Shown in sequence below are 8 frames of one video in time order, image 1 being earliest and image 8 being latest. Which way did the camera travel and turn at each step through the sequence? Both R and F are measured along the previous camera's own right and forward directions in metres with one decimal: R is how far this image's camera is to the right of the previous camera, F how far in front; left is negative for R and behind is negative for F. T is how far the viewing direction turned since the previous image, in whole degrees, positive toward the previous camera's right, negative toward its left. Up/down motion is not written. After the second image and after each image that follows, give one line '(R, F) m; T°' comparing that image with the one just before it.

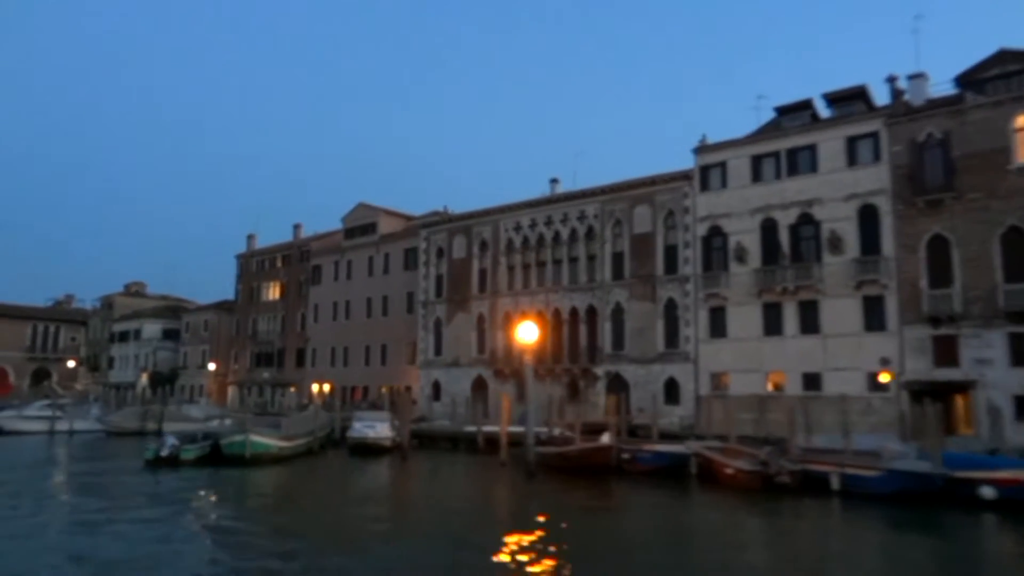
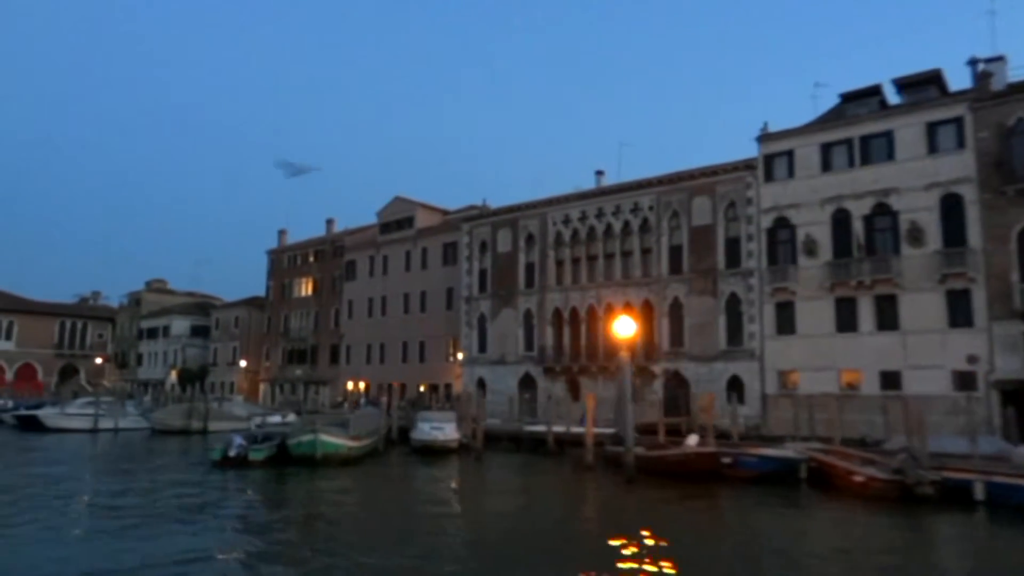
(-2.0, +1.3) m; -1°
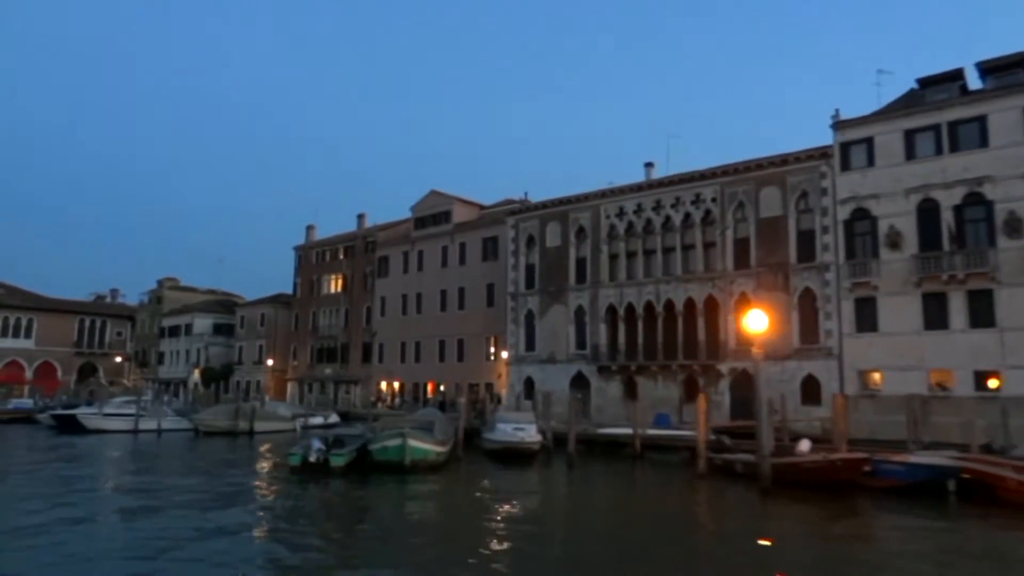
(-2.5, +1.6) m; 0°
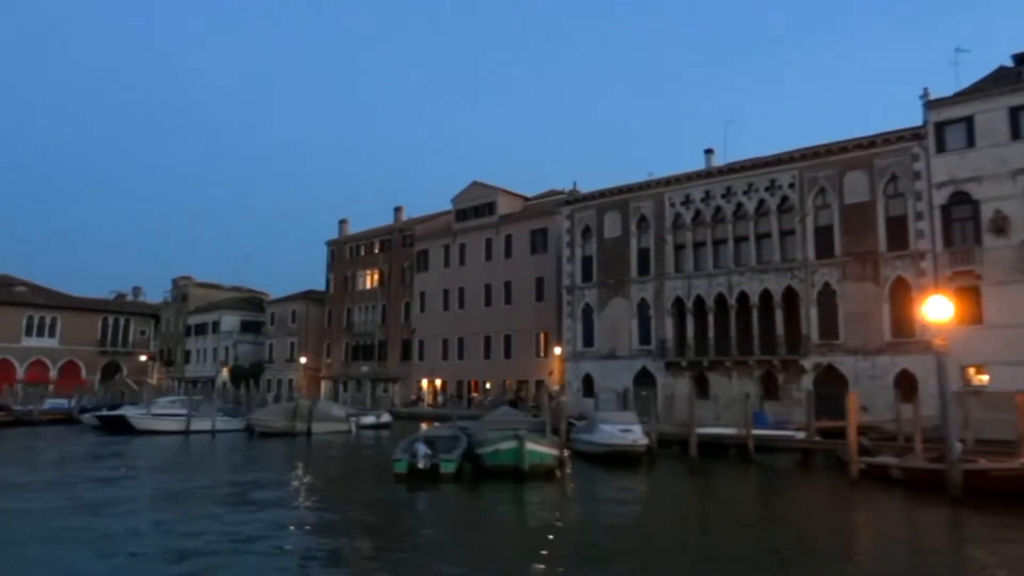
(-2.7, +1.8) m; -1°
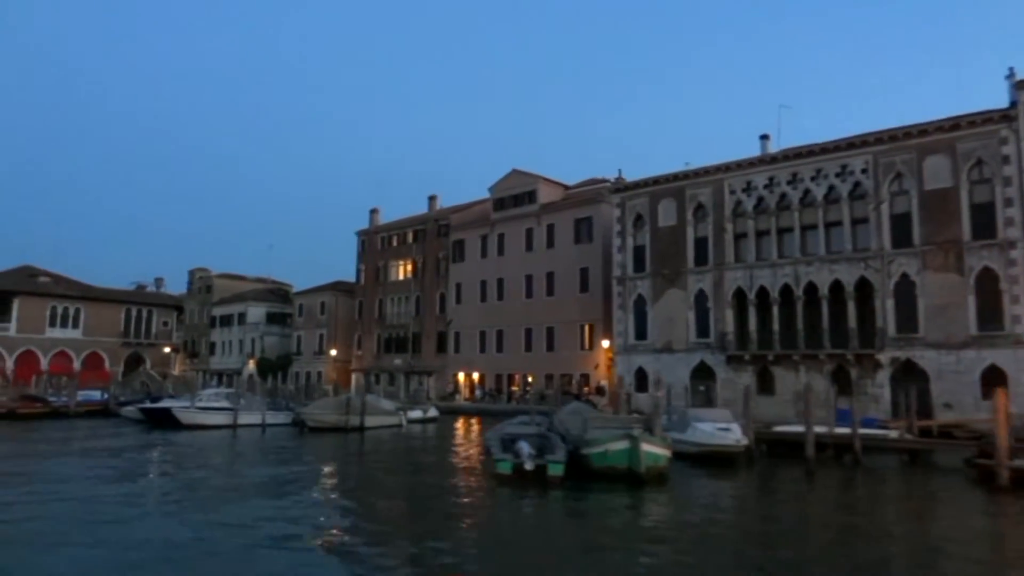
(-2.2, +1.4) m; -1°
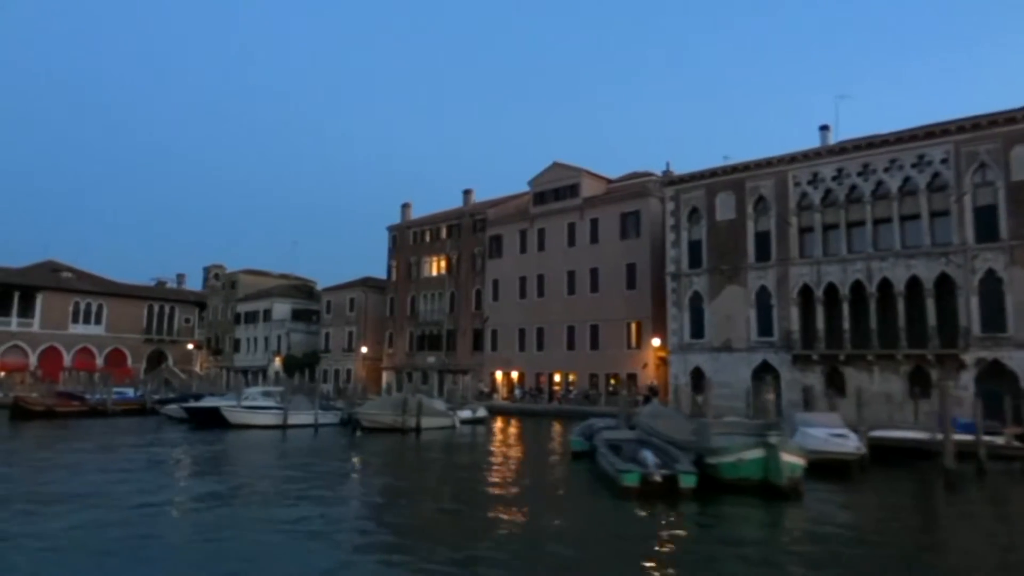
(-2.1, +1.4) m; -1°
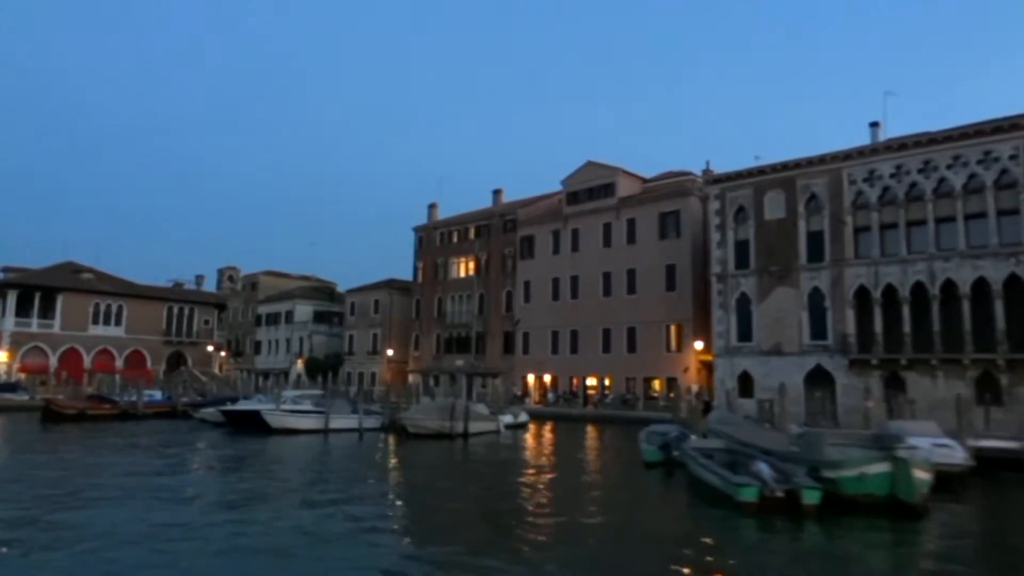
(-1.6, +1.1) m; -1°
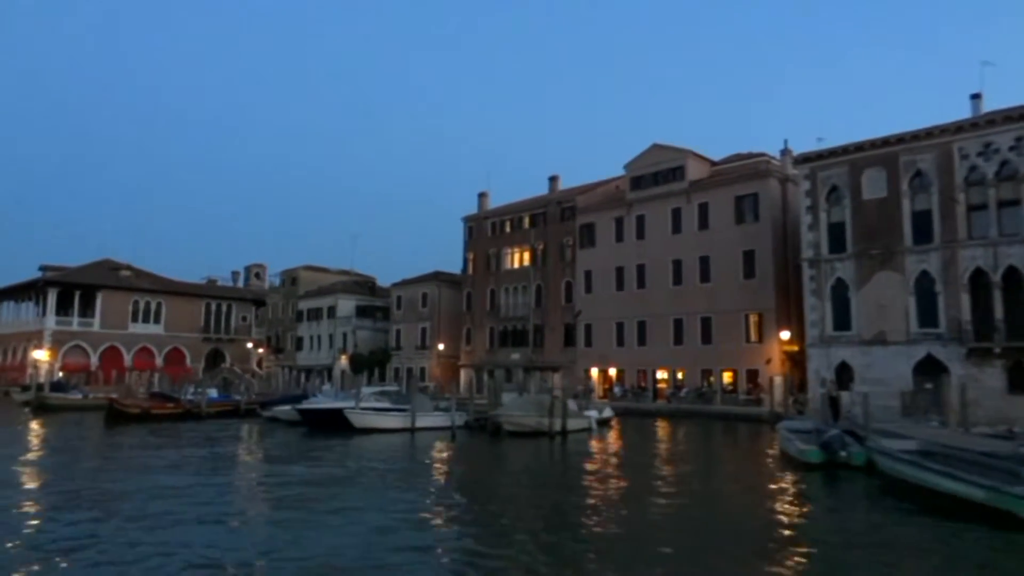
(-2.9, +2.0) m; -1°
